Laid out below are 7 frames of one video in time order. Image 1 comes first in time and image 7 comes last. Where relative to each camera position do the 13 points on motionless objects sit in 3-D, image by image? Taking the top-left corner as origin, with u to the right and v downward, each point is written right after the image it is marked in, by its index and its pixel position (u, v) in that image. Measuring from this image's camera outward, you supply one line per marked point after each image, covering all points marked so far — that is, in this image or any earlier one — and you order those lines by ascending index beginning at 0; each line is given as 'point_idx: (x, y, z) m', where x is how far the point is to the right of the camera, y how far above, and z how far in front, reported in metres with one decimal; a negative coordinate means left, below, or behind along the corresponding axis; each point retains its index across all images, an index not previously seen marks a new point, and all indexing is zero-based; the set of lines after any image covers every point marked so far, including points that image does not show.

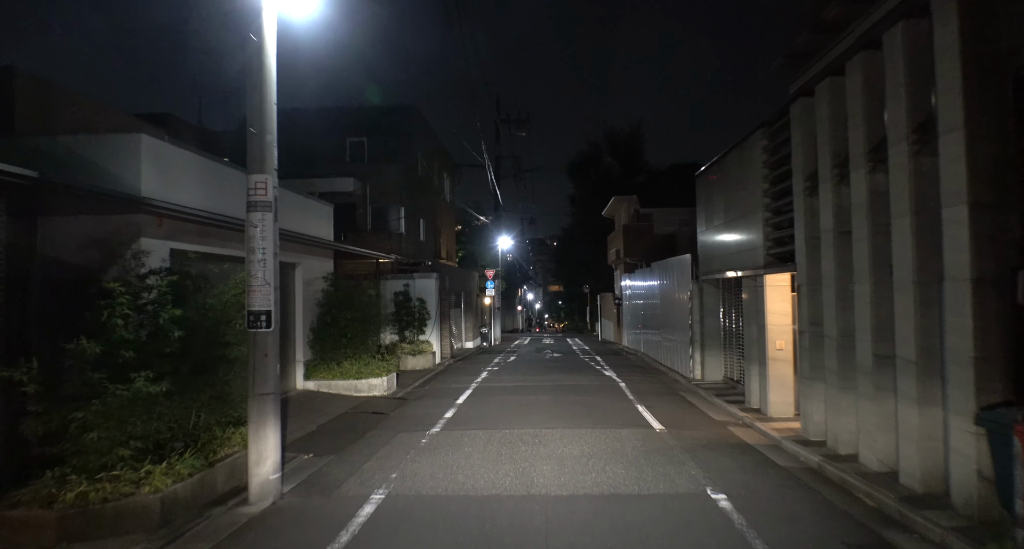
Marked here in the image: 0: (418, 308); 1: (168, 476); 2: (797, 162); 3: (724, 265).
0: (-3.0, -1.1, +19.5) m
1: (-3.3, -2.0, +6.0) m
2: (+4.3, +1.7, +9.2) m
3: (+4.7, +0.2, +13.5) m
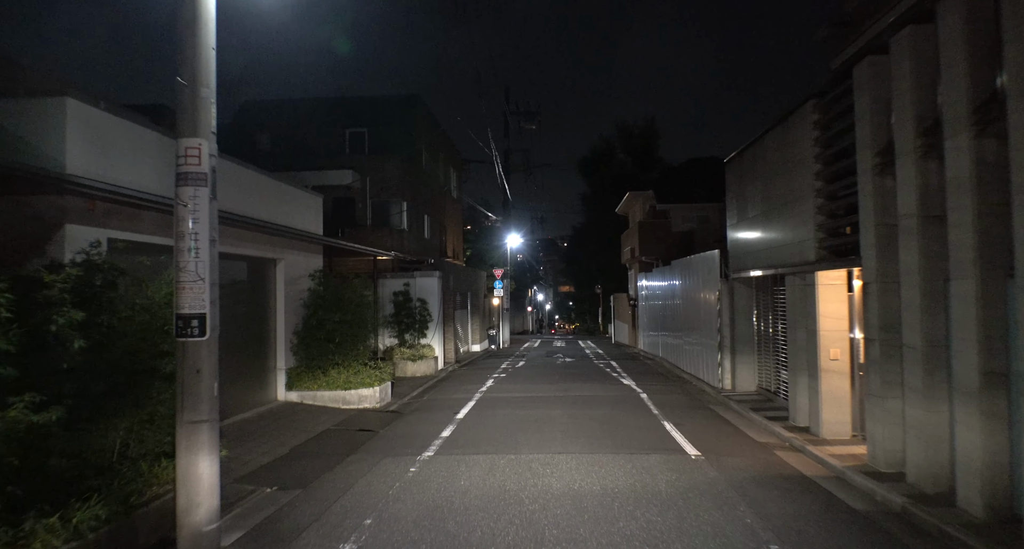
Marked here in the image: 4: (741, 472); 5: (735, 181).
0: (-2.7, -1.0, +18.0) m
1: (-3.3, -1.9, +4.5) m
2: (+4.4, +1.7, +7.6) m
3: (+4.9, +0.3, +11.9) m
4: (+2.8, -2.4, +7.4) m
5: (+4.9, +2.0, +13.4) m
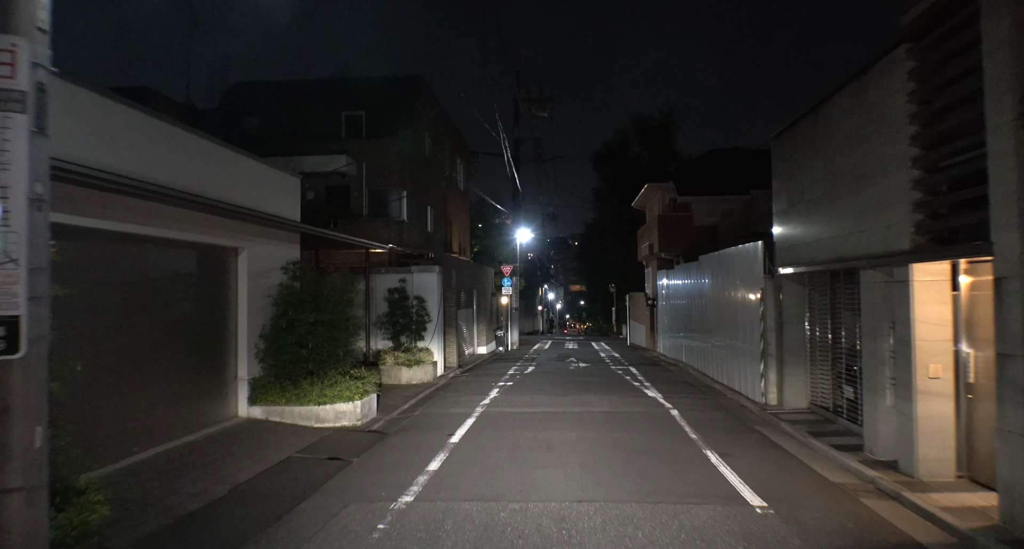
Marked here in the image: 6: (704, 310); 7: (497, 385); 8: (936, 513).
0: (-2.5, -0.9, +16.0) m
1: (-3.3, -1.8, +2.6) m
2: (+4.4, +1.8, +5.6) m
3: (+5.0, +0.3, +9.8) m
4: (+2.8, -2.3, +5.4) m
5: (+5.0, +2.1, +11.3) m
6: (+5.8, -1.1, +18.7) m
7: (-0.4, -2.7, +15.1) m
8: (+4.2, -2.3, +6.0) m
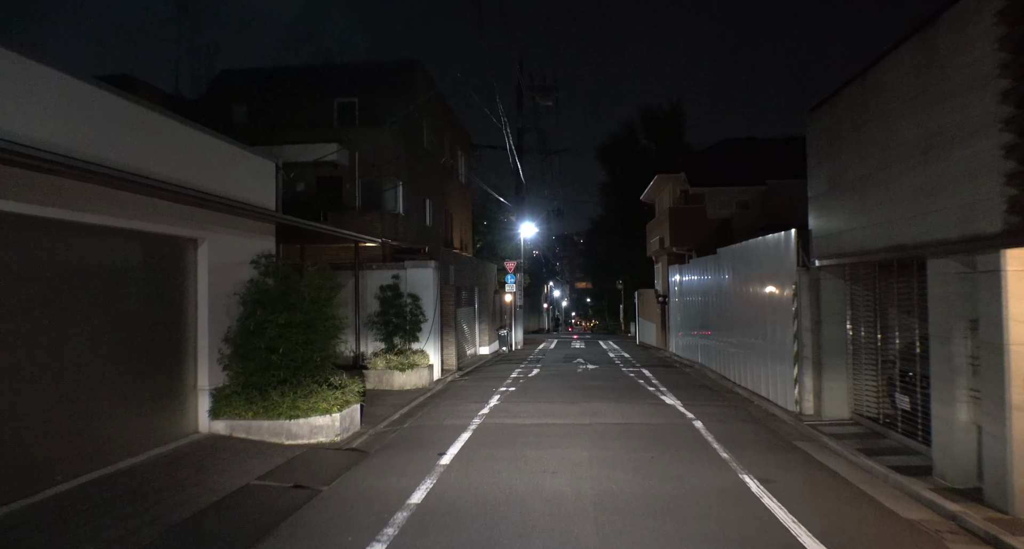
0: (-2.5, -0.8, +14.7) m
1: (-3.4, -1.7, +1.3) m
2: (+4.4, +1.9, +4.2) m
3: (+5.0, +0.5, +8.5) m
4: (+2.8, -2.2, +4.0) m
5: (+5.0, +2.3, +10.0) m
6: (+5.9, -0.9, +17.3) m
7: (-0.3, -2.6, +13.8) m
8: (+4.1, -2.2, +4.7) m
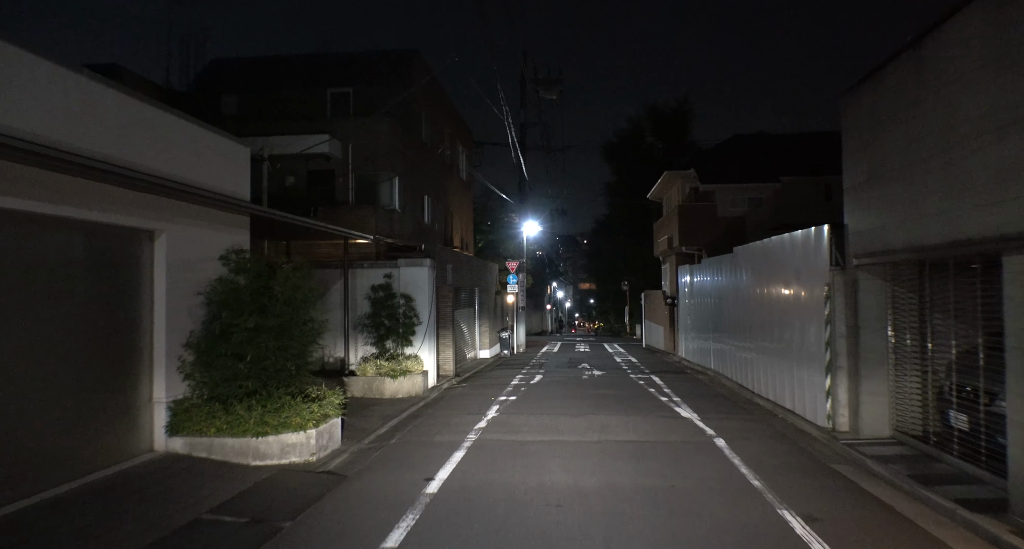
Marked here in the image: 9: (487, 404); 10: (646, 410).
0: (-2.4, -0.8, +13.7) m
1: (-3.4, -1.7, +0.2) m
2: (+4.4, +1.9, +3.1) m
3: (+5.0, +0.5, +7.4) m
4: (+2.7, -2.2, +3.0) m
5: (+5.1, +2.3, +8.9) m
6: (+6.0, -0.9, +16.3) m
7: (-0.3, -2.6, +12.7) m
8: (+4.1, -2.2, +3.6) m
9: (-0.5, -2.6, +12.2) m
10: (+2.4, -2.4, +11.1) m
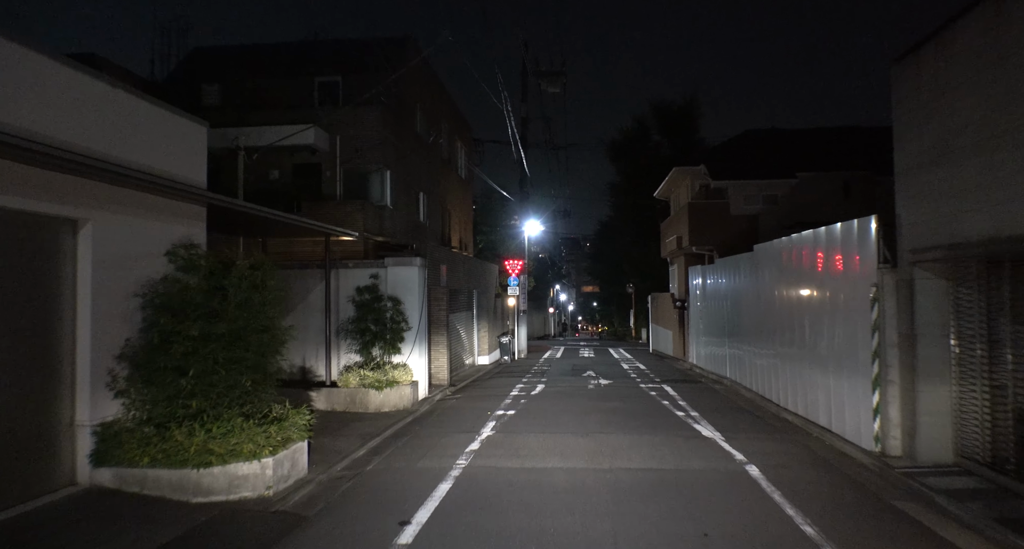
0: (-2.5, -0.8, +12.4) m
1: (-3.5, -1.6, -1.0) m
2: (+4.3, +2.0, +1.8) m
3: (+4.9, +0.5, +6.1) m
4: (+2.6, -2.1, +1.6) m
5: (+5.0, +2.3, +7.6) m
6: (+5.9, -0.9, +14.9) m
7: (-0.3, -2.6, +11.4) m
8: (+4.0, -2.2, +2.3) m
9: (-0.5, -2.6, +10.9) m
10: (+2.4, -2.4, +9.7) m
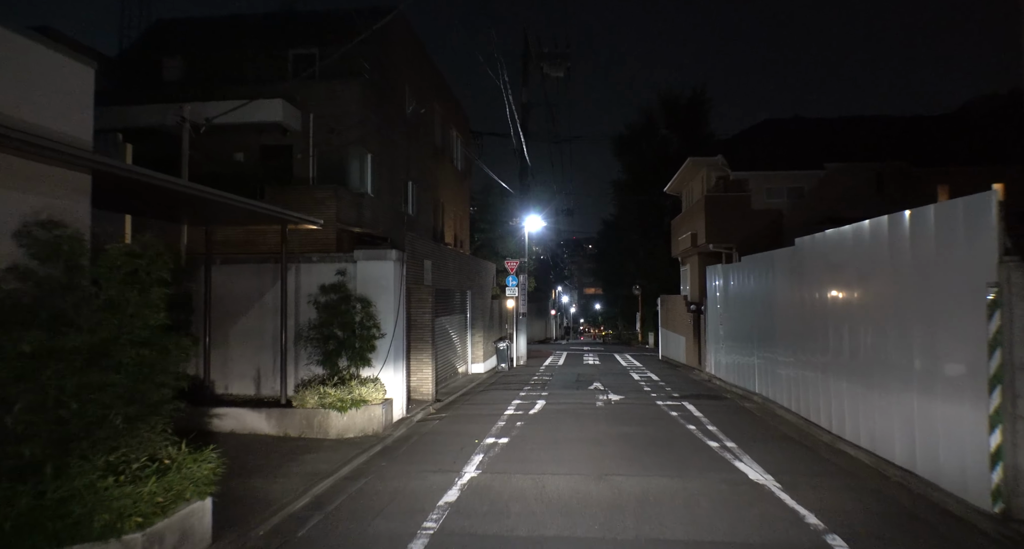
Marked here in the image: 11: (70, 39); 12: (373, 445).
0: (-2.5, -0.7, +10.3) m
1: (-3.7, -1.5, -3.2) m
2: (+4.2, +2.0, -0.3) m
3: (+4.8, +0.5, +3.9) m
4: (+2.5, -2.1, -0.5) m
5: (+4.9, +2.3, +5.4) m
6: (+5.9, -0.9, +12.8) m
7: (-0.4, -2.5, +9.3) m
8: (+3.9, -2.1, +0.1) m
9: (-0.6, -2.5, +8.8) m
10: (+2.3, -2.4, +7.6) m
11: (-14.2, +7.6, +19.7) m
12: (-2.0, -2.5, +8.9) m
